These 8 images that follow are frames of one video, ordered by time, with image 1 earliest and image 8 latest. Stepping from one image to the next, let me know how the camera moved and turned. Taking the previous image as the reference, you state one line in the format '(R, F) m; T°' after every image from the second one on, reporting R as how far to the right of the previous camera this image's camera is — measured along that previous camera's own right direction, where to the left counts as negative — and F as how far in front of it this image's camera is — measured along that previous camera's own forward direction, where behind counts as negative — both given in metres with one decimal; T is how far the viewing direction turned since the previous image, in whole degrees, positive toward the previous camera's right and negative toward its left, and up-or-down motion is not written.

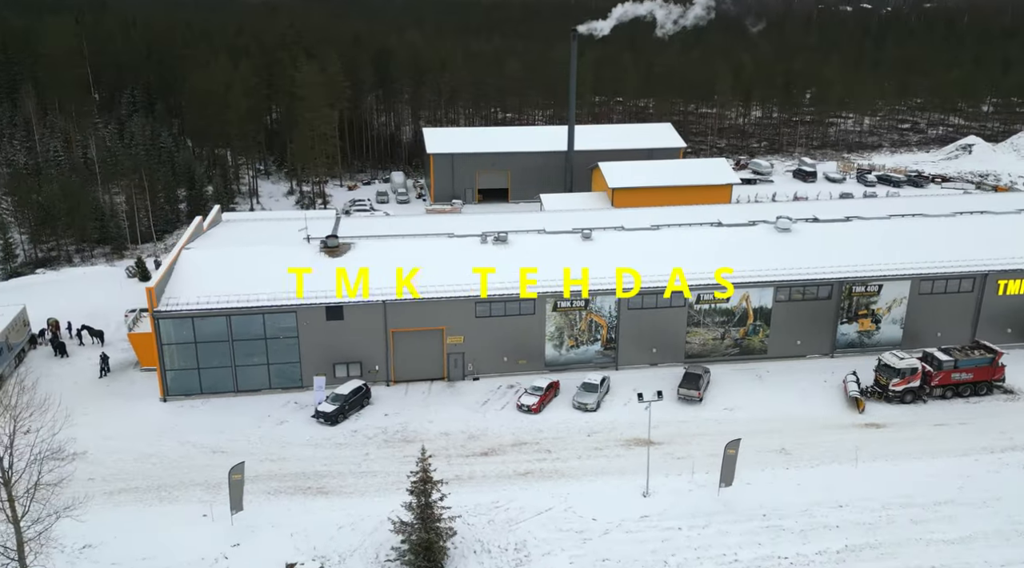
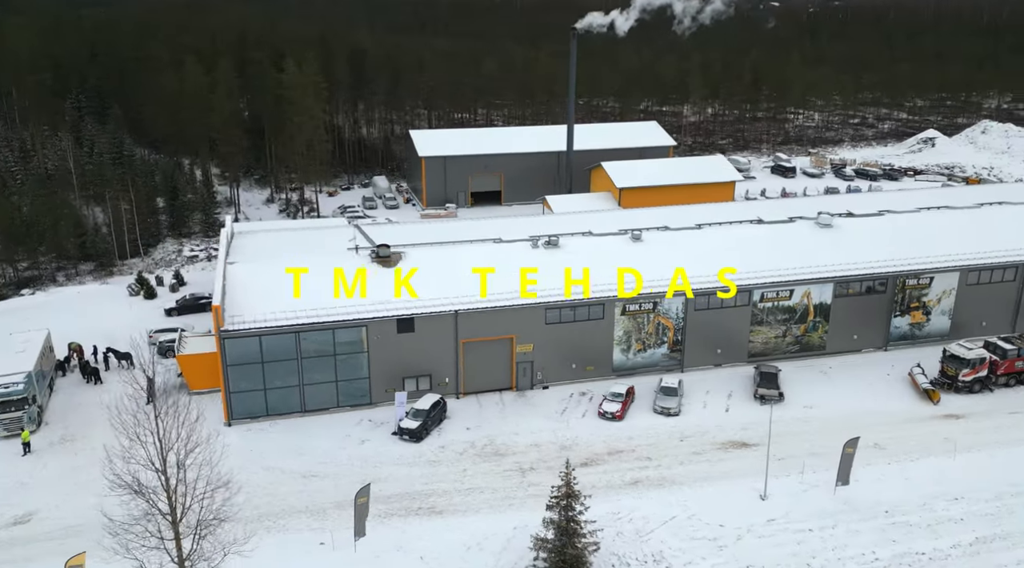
(-5.6, +1.1) m; +5°
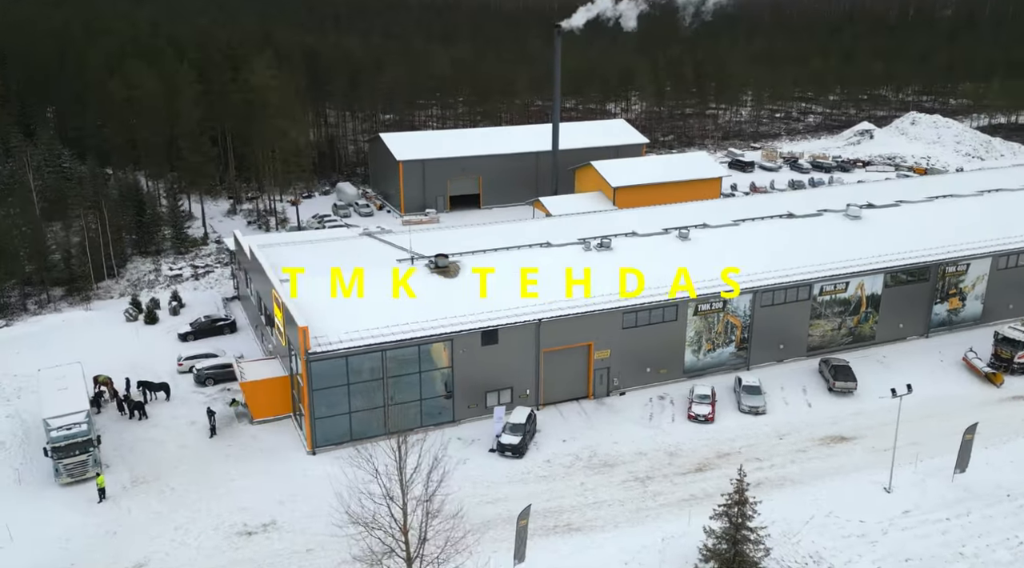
(-6.7, +1.4) m; +7°
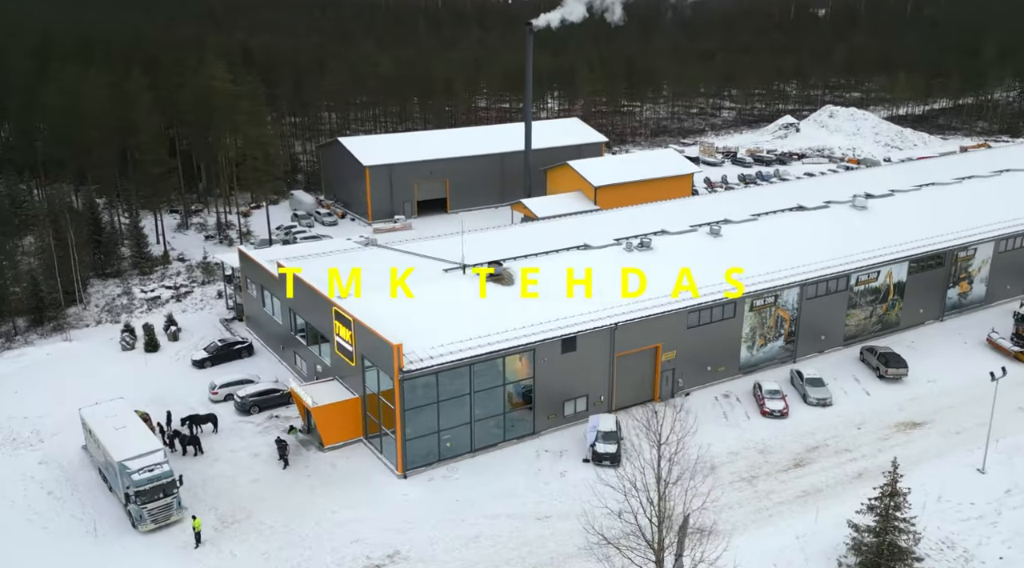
(-6.5, +1.3) m; +8°
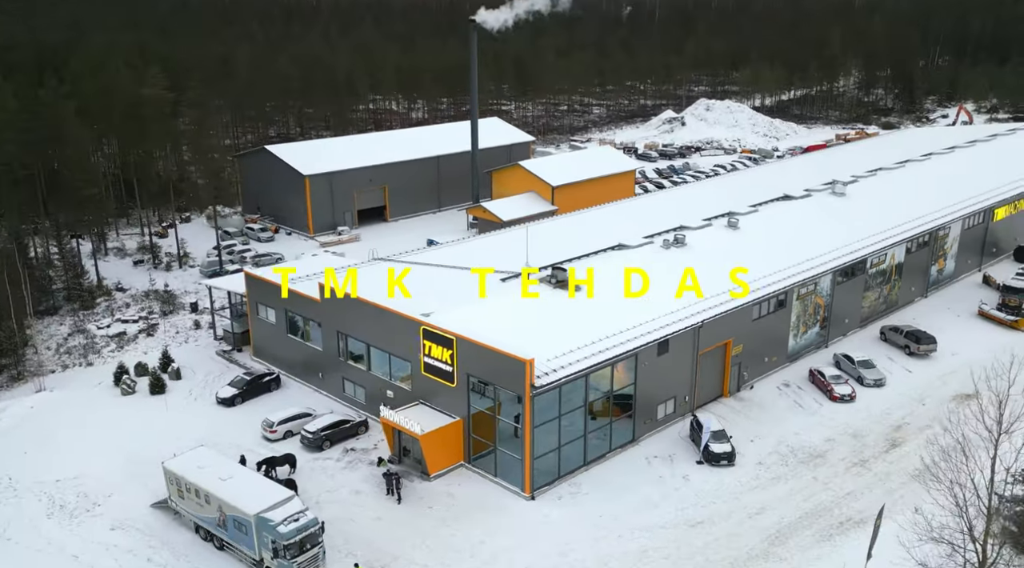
(-8.5, +1.9) m; +12°
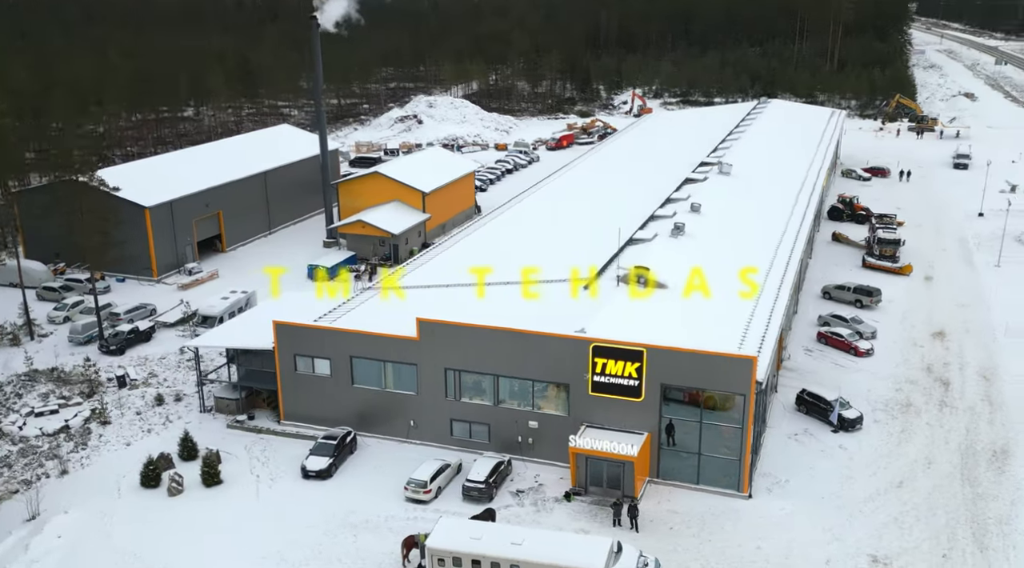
(-15.5, +5.0) m; +25°
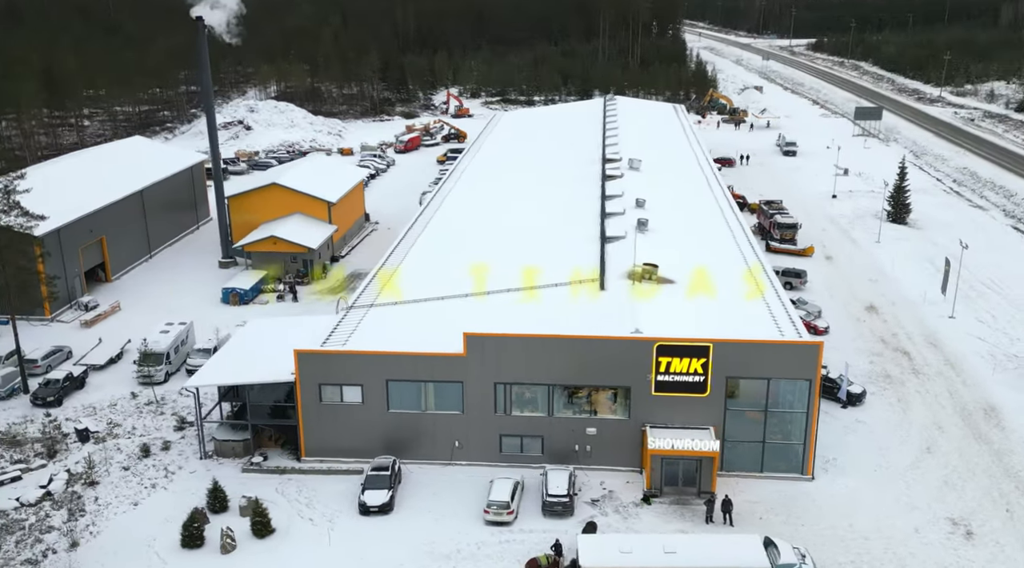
(-7.9, +1.8) m; +14°
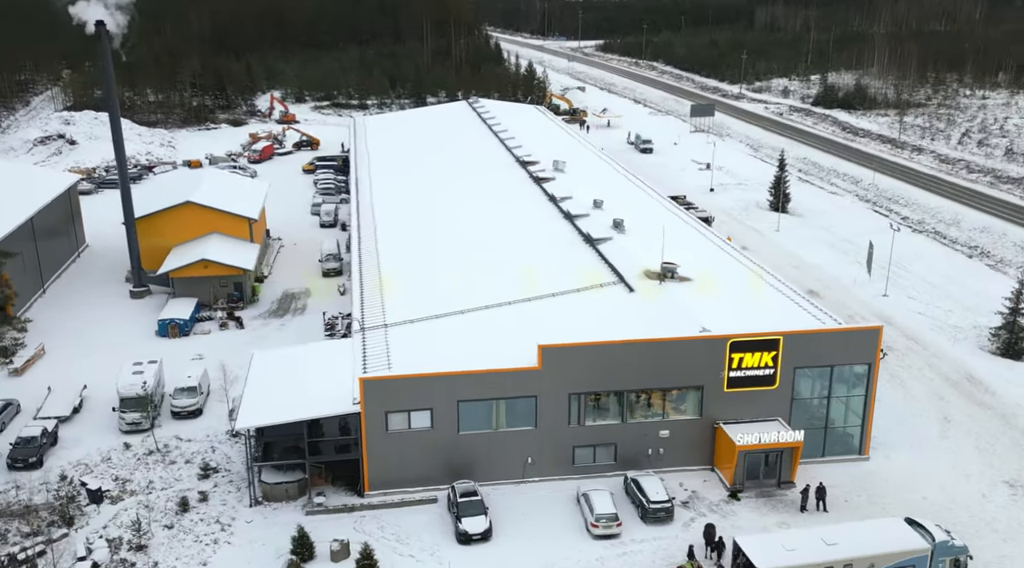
(-8.0, +1.6) m; +13°
